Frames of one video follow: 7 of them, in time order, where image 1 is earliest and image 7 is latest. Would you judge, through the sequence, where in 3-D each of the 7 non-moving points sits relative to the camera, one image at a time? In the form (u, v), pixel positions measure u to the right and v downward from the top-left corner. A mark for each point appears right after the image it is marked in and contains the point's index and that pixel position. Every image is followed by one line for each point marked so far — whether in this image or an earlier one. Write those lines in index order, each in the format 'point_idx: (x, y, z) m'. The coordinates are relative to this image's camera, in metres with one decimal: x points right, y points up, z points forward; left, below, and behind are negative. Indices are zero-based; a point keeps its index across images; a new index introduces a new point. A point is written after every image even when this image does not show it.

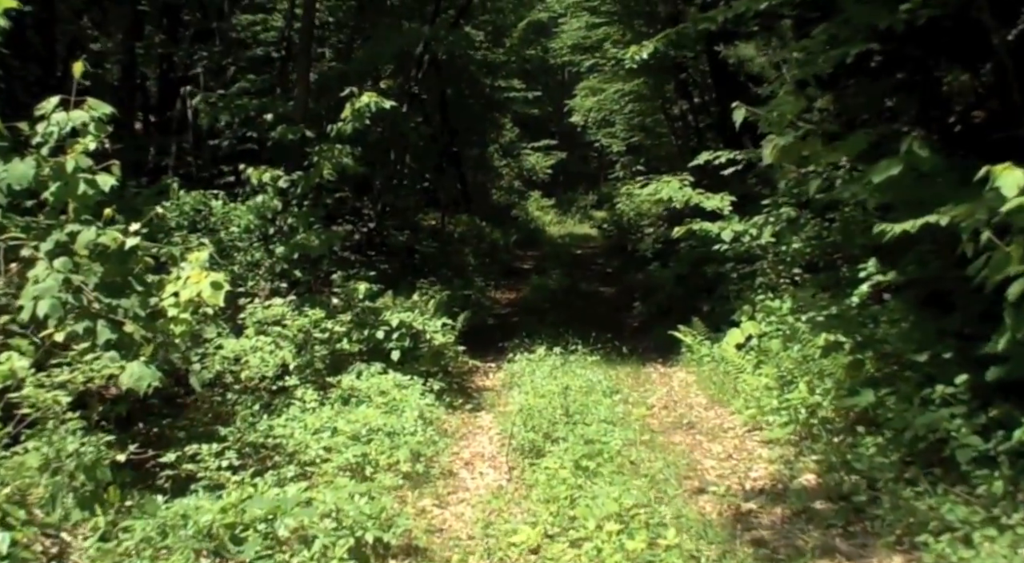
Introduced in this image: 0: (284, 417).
0: (-1.9, -1.1, +7.2) m
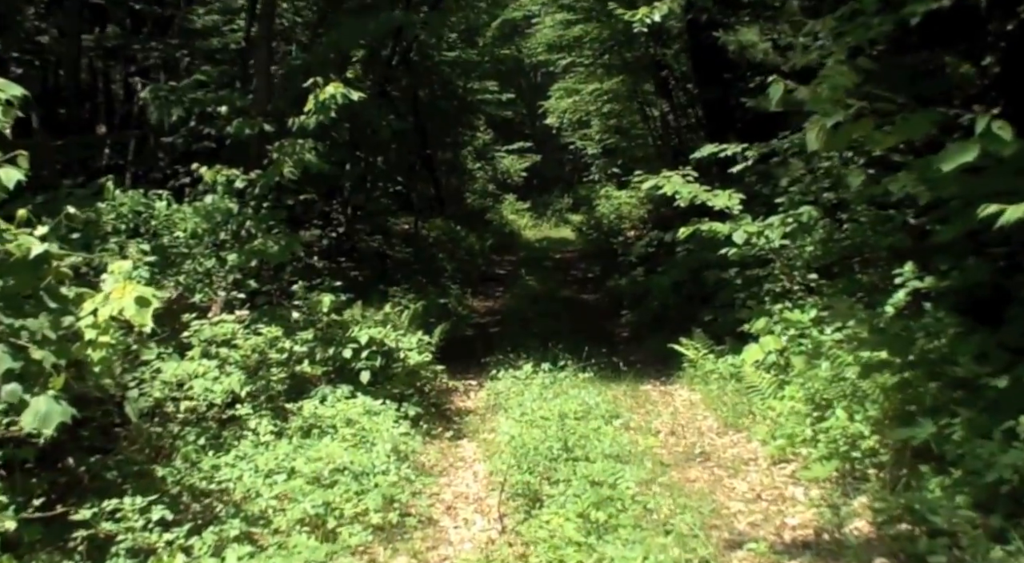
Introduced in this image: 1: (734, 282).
0: (-2.0, -1.2, +6.1) m
1: (+2.5, 0.0, +10.0) m
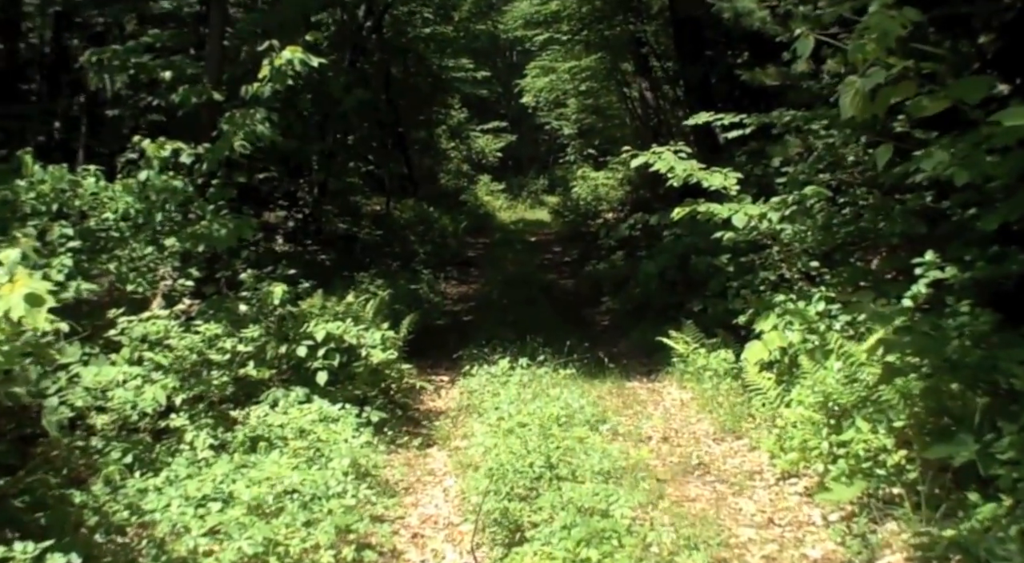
0: (-2.1, -1.2, +5.3) m
1: (+2.3, +0.1, +9.3) m
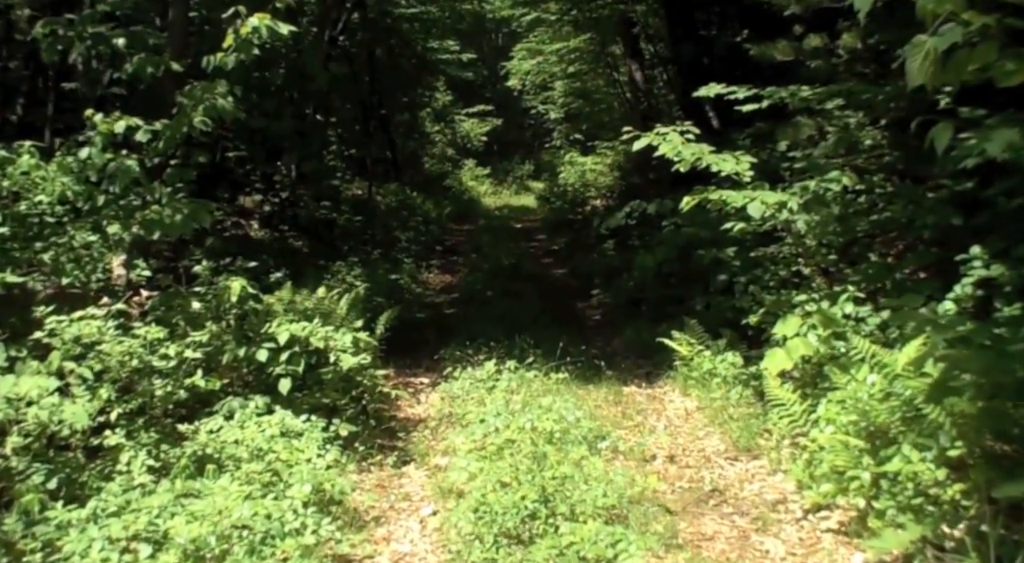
0: (-2.2, -1.2, +4.5) m
1: (+2.2, +0.2, +8.5) m
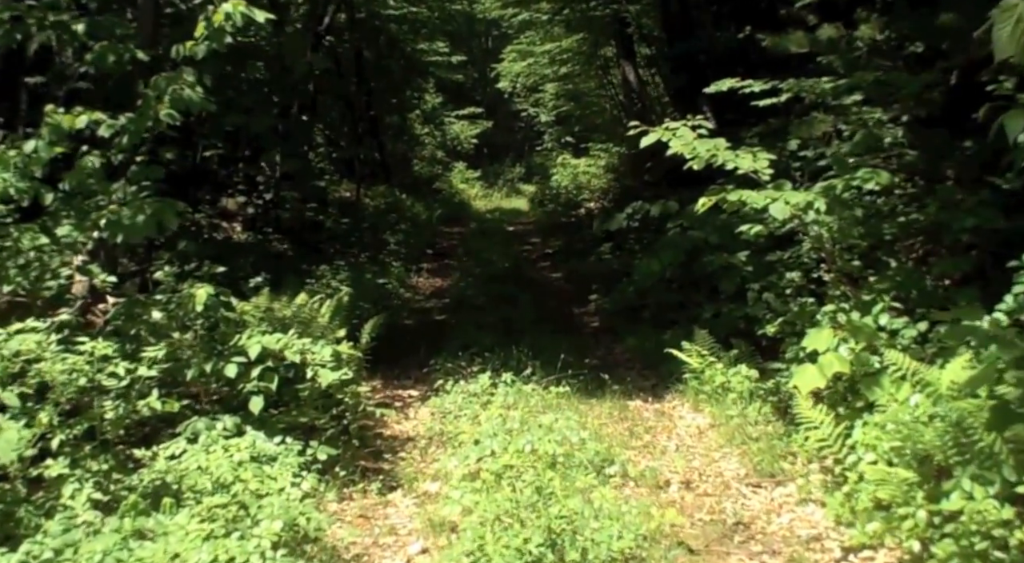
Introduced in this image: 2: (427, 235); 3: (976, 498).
0: (-2.2, -1.2, +3.8) m
1: (+2.1, +0.1, +8.0) m
2: (-1.8, +1.0, +18.2) m
3: (+2.1, -1.0, +3.9) m
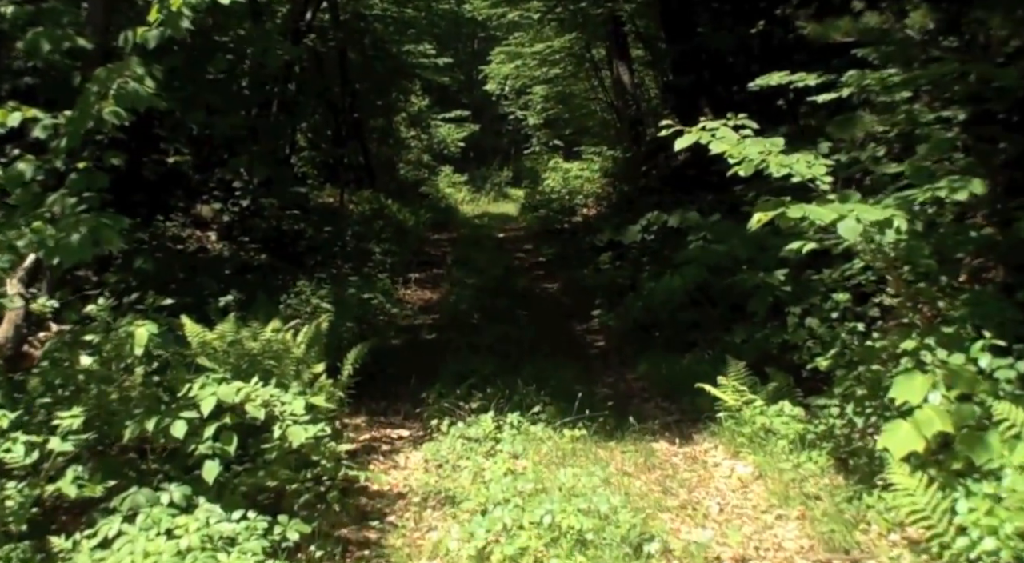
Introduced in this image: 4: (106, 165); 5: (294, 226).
0: (-2.0, -1.4, +2.8) m
1: (+2.1, -0.1, +7.0) m
2: (-1.9, +0.7, +17.1) m
3: (+2.2, -1.1, +2.9) m
4: (-2.7, +0.8, +5.8) m
5: (-3.2, +0.8, +12.6) m
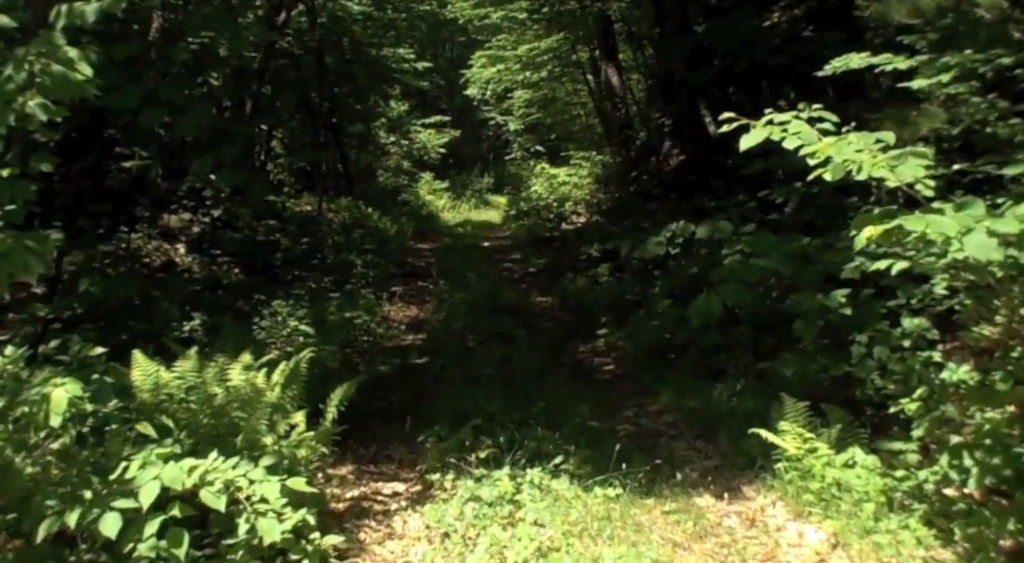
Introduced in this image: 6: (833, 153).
0: (-1.8, -1.5, +1.7) m
1: (+2.2, -0.2, +6.0) m
2: (-2.1, +0.5, +16.0) m
3: (+2.4, -1.2, +1.9) m
4: (-2.6, +0.6, +4.7) m
5: (-3.2, +0.5, +11.4) m
6: (+1.5, +0.6, +4.1) m
